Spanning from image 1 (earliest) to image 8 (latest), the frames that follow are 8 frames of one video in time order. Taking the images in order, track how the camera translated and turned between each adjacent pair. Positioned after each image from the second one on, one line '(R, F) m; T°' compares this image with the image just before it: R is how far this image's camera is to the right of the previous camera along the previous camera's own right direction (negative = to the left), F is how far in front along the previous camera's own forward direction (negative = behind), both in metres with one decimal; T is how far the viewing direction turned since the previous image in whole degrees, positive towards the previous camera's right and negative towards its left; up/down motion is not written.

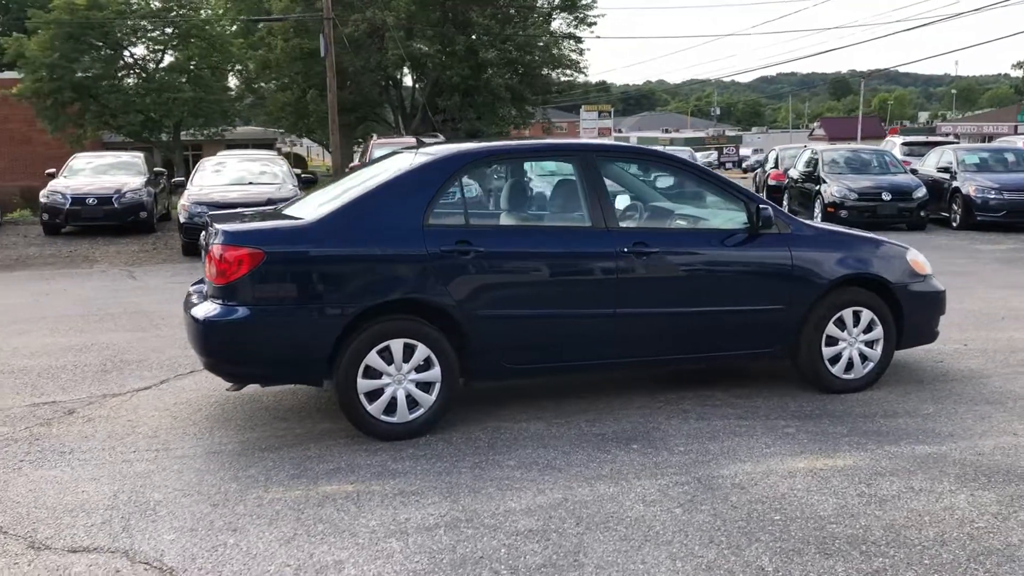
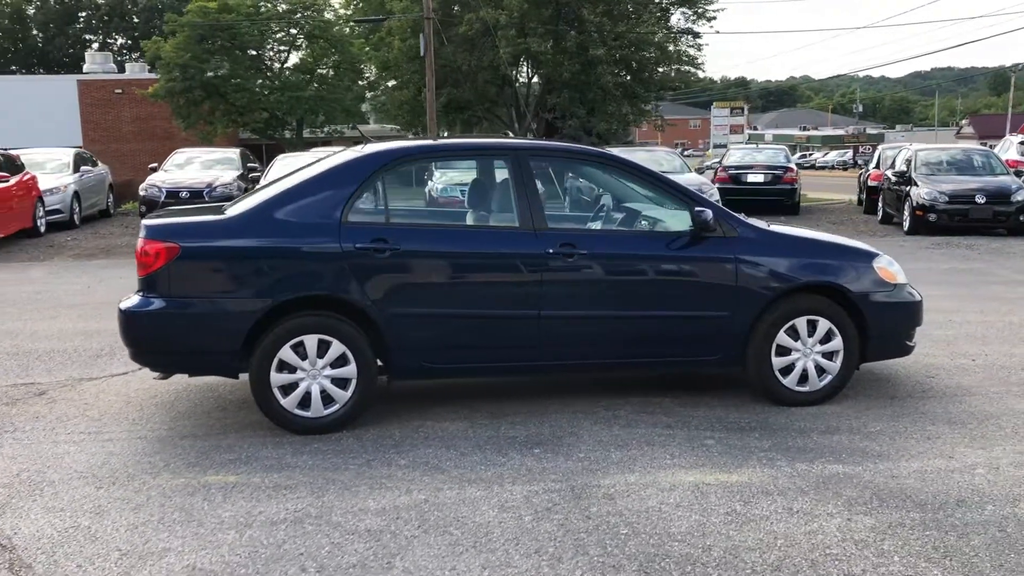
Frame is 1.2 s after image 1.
(+1.2, +0.1) m; -8°
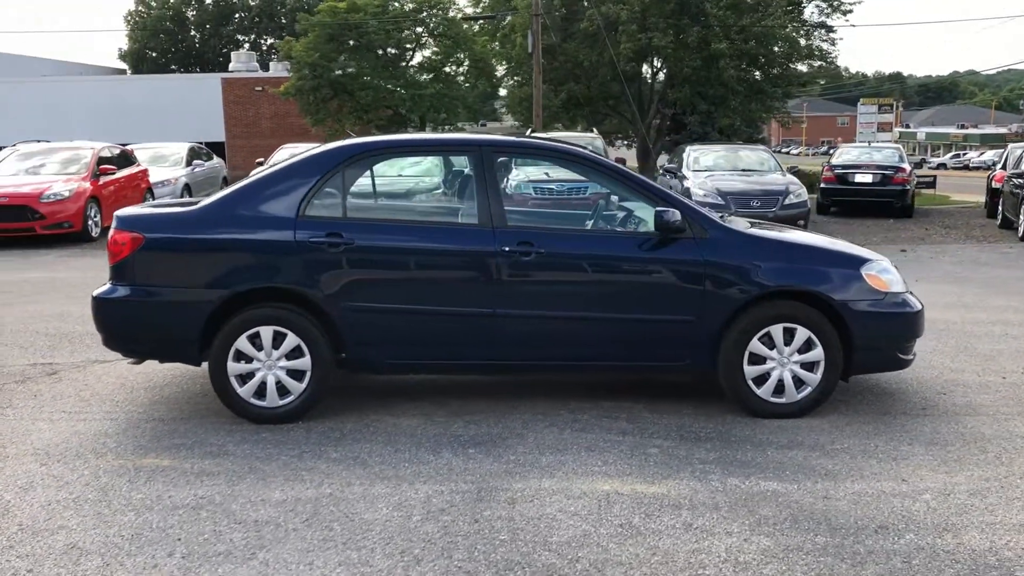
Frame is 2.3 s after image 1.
(+1.0, +0.1) m; -8°
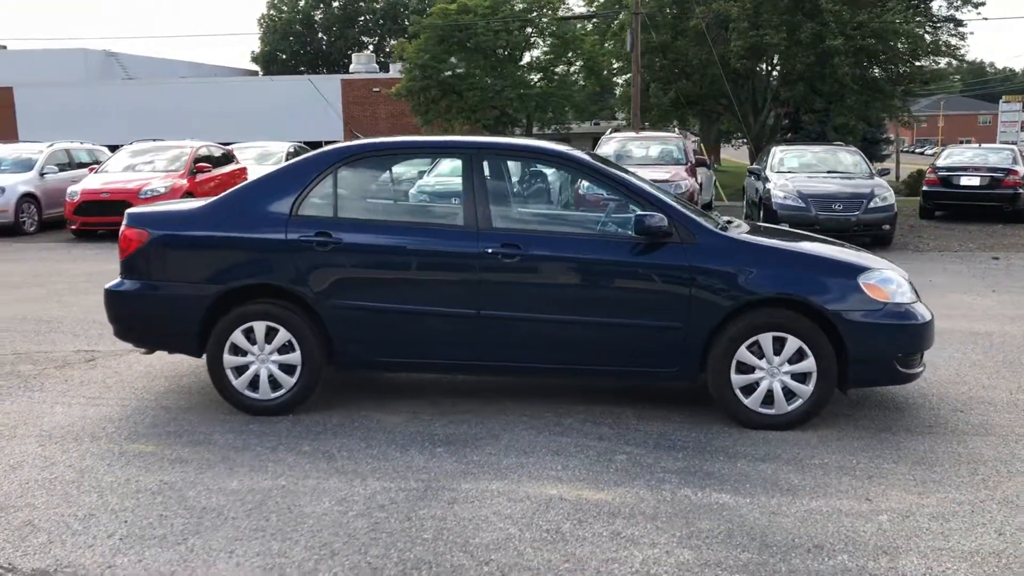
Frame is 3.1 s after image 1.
(+0.8, 0.0) m; -7°
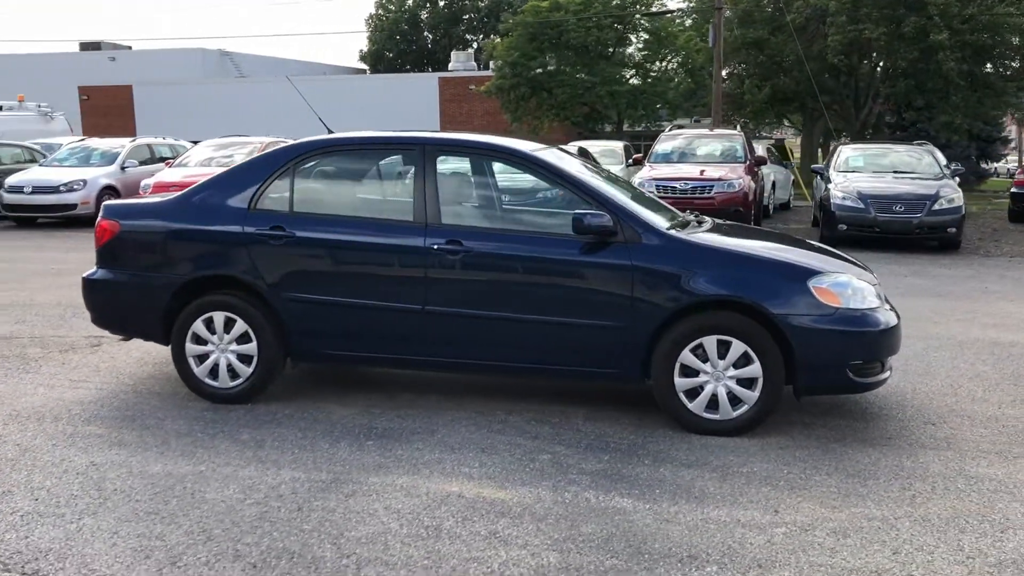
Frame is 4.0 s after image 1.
(+0.9, +0.1) m; -6°
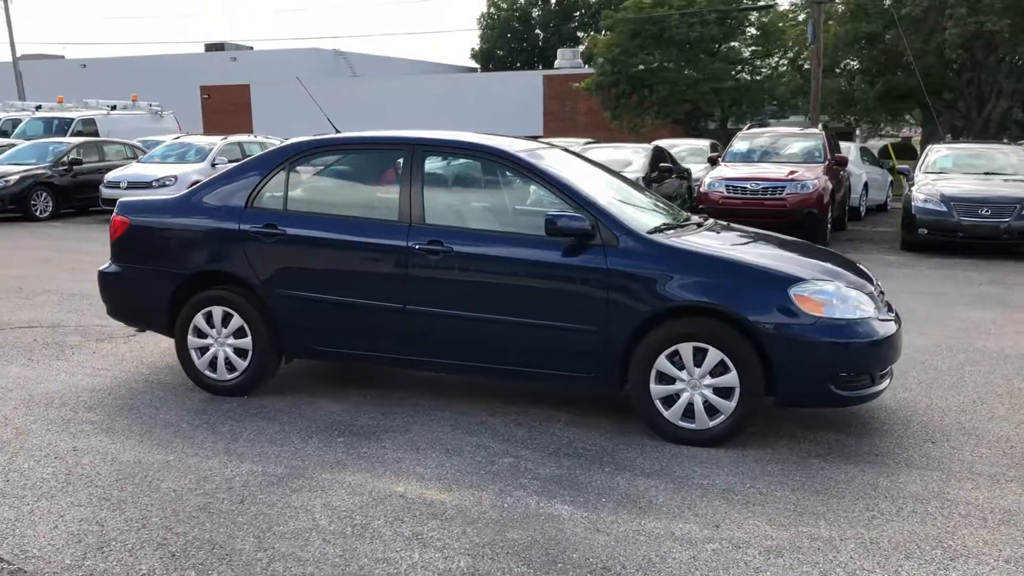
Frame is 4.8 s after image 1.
(+0.7, +0.1) m; -7°
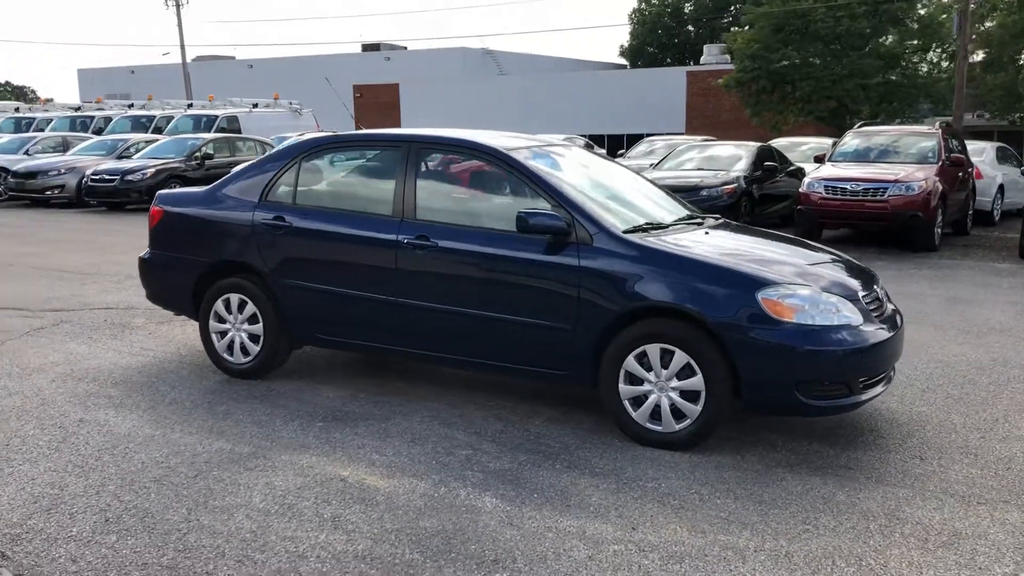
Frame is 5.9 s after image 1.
(+1.0, 0.0) m; -9°
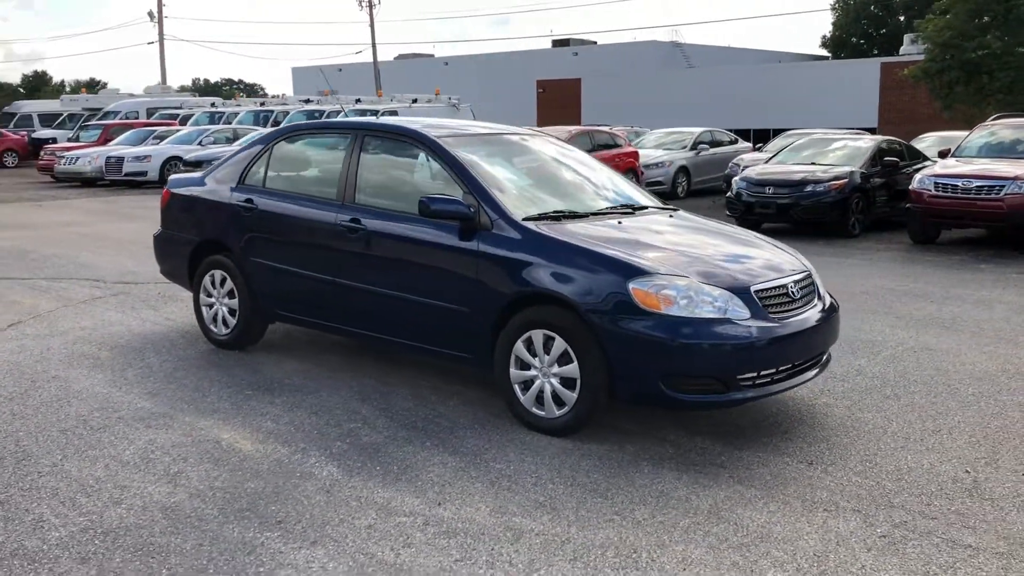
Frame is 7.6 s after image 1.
(+1.6, +0.1) m; -12°
